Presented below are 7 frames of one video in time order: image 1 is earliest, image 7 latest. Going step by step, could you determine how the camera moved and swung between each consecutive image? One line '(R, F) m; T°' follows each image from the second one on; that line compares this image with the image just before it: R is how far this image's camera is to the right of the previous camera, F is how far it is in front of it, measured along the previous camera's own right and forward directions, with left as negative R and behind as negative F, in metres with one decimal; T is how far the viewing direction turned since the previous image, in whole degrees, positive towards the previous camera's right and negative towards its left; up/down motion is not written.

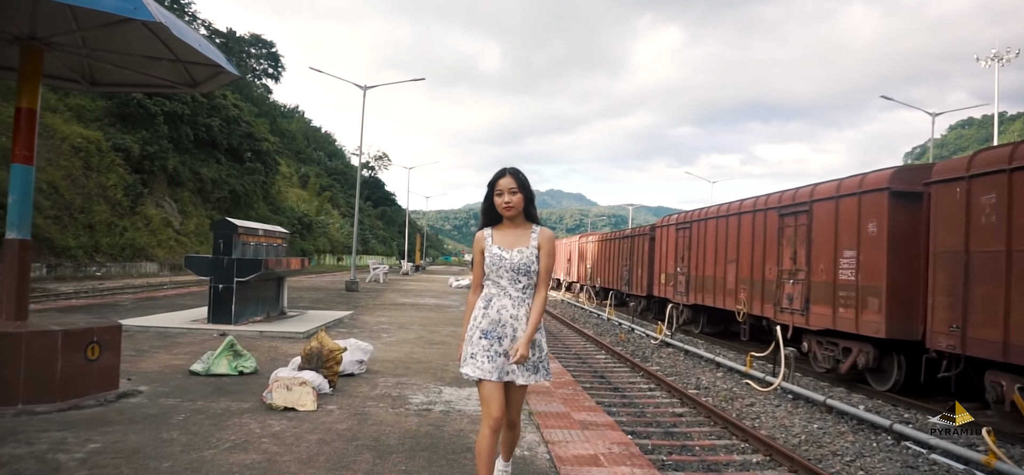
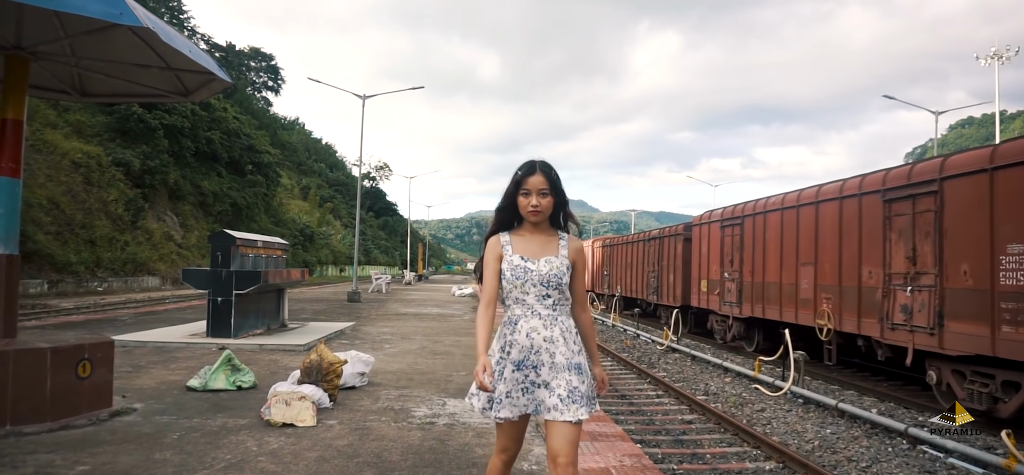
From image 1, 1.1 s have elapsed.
(0.0, +0.2) m; 0°
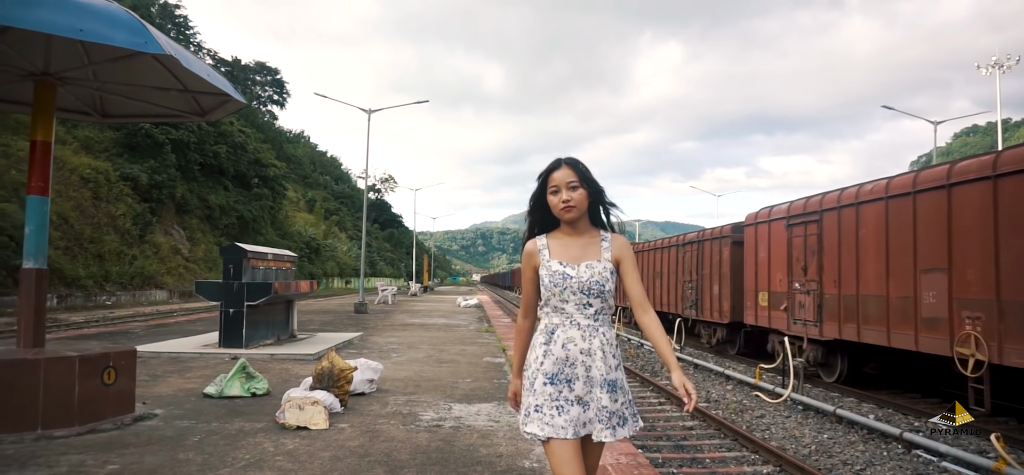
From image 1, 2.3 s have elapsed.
(0.0, -0.3) m; 0°
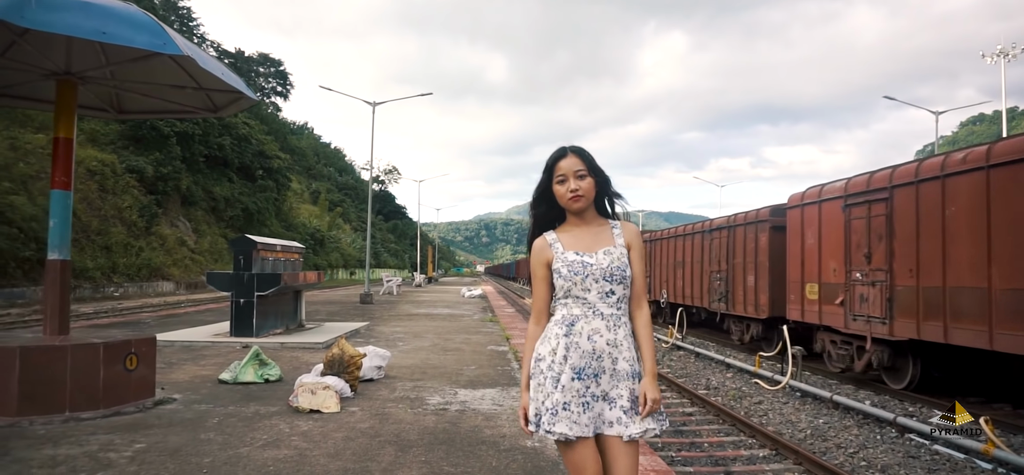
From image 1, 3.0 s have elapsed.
(0.0, -0.2) m; 0°
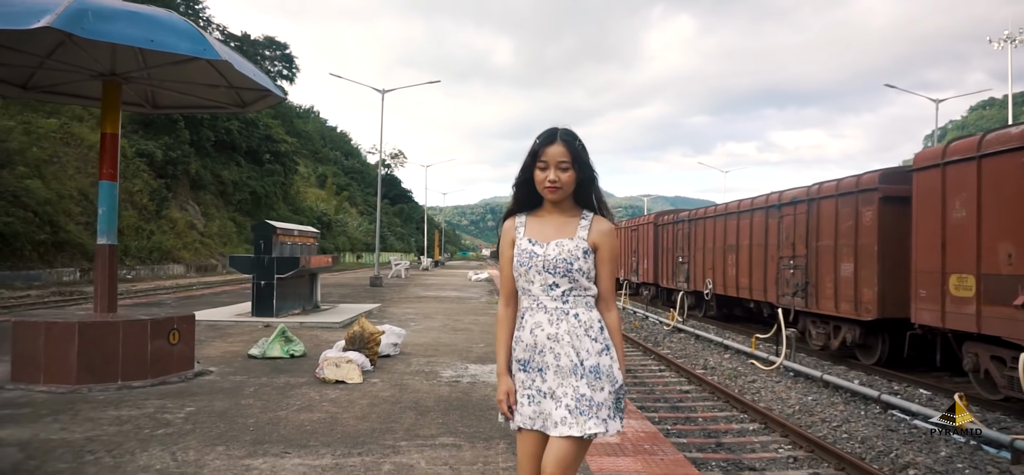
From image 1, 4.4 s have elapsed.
(0.0, -0.5) m; -1°
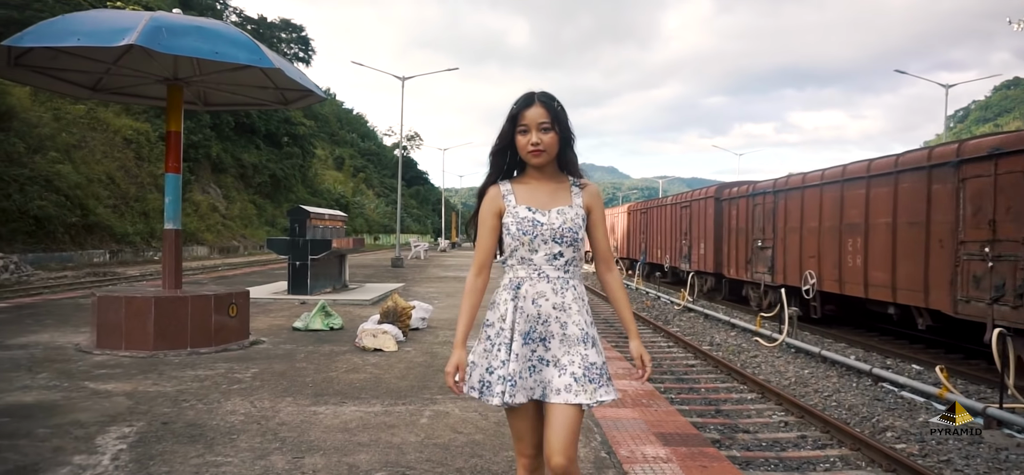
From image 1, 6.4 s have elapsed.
(0.0, -0.7) m; -1°
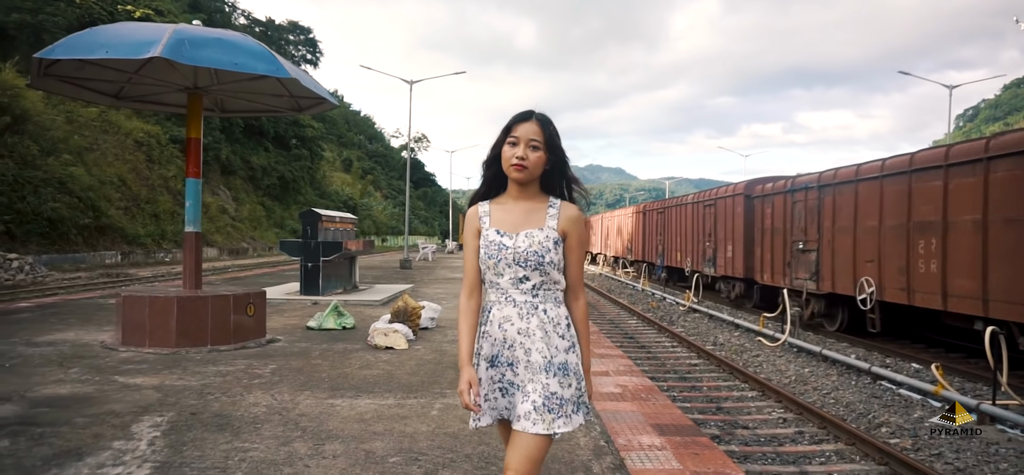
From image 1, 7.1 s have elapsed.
(0.0, -0.3) m; -1°
